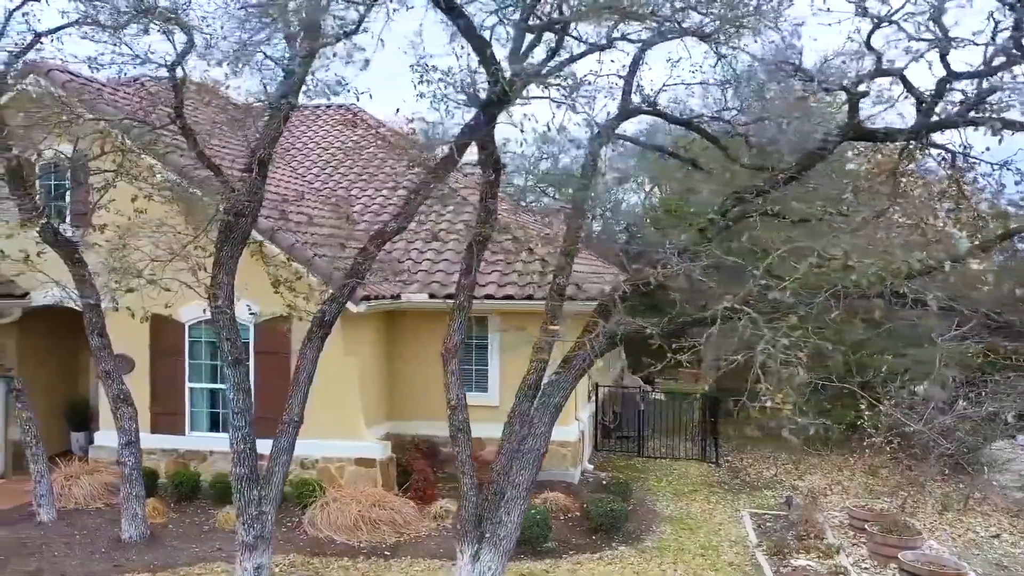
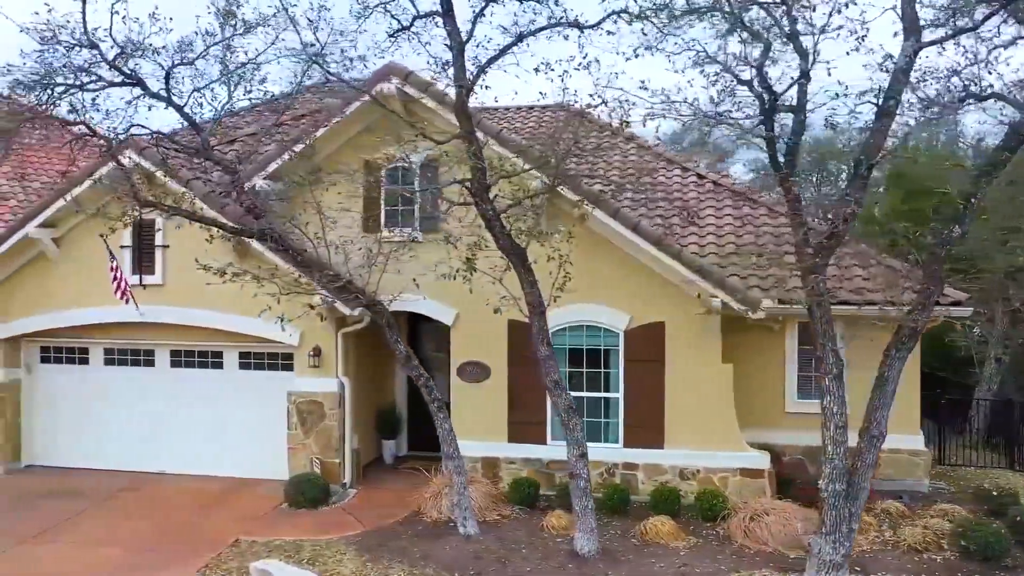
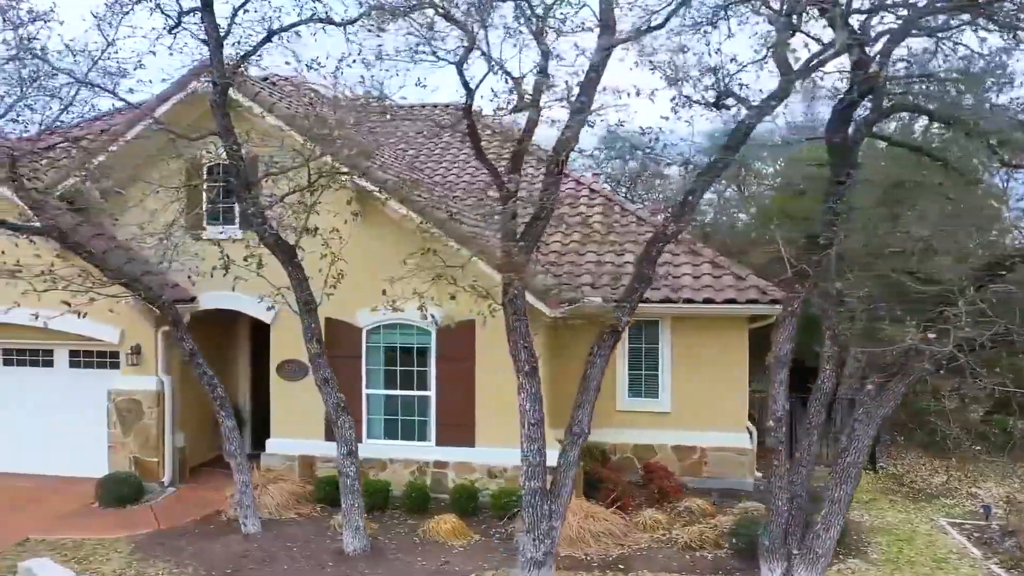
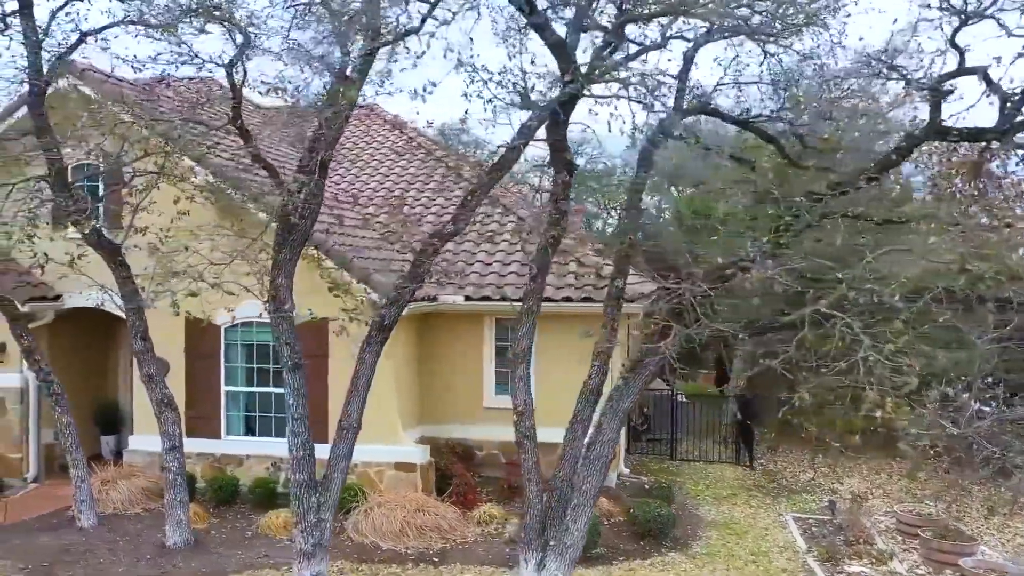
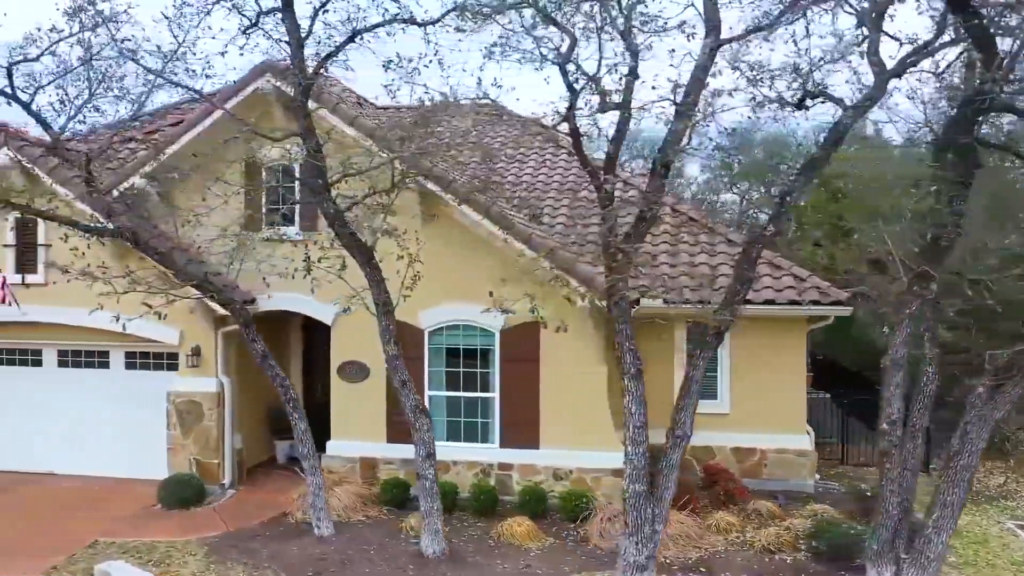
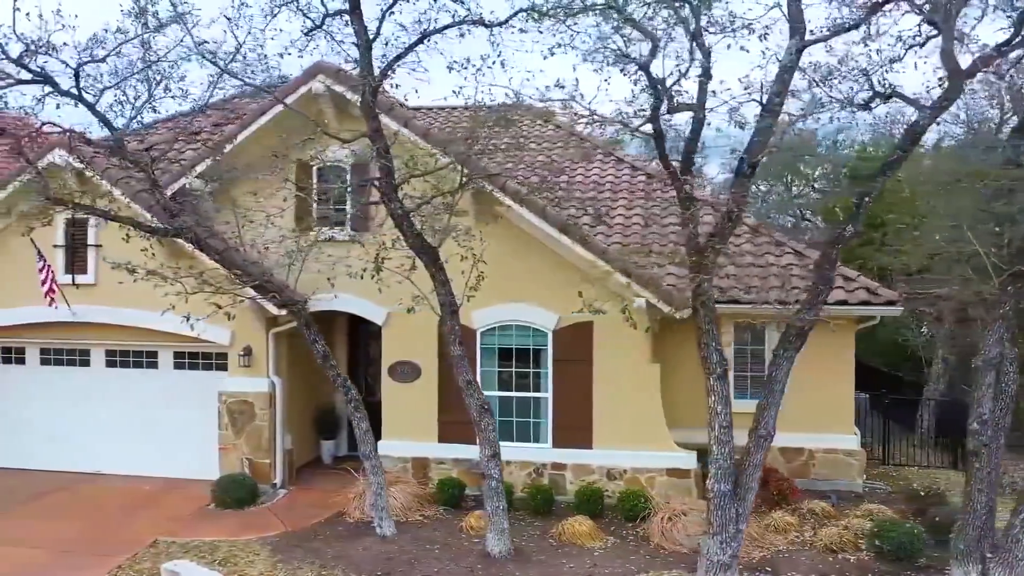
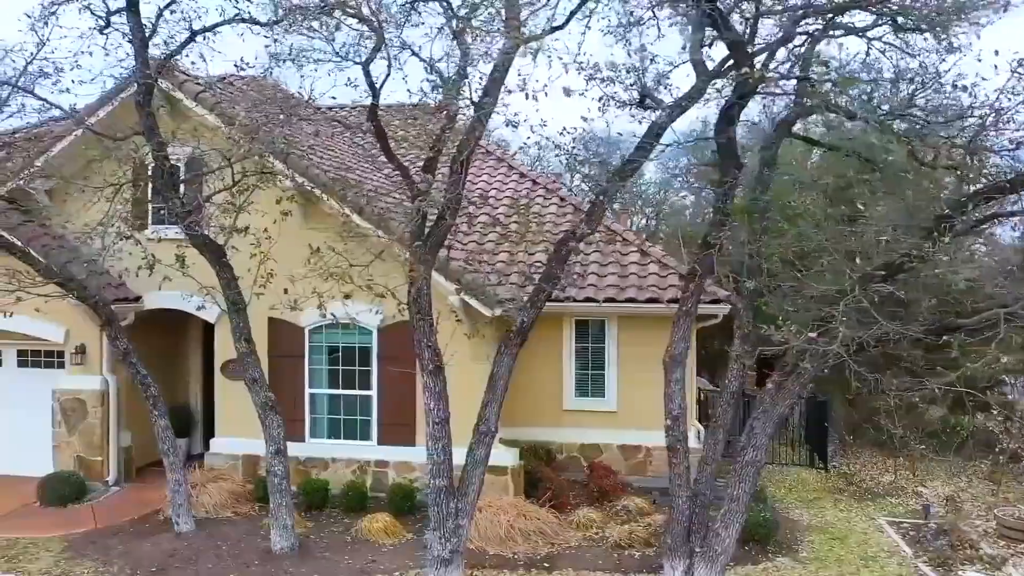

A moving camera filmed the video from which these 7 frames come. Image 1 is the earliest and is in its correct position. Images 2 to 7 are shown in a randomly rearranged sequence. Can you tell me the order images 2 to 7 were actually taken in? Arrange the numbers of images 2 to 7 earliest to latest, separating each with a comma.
4, 7, 3, 5, 6, 2
